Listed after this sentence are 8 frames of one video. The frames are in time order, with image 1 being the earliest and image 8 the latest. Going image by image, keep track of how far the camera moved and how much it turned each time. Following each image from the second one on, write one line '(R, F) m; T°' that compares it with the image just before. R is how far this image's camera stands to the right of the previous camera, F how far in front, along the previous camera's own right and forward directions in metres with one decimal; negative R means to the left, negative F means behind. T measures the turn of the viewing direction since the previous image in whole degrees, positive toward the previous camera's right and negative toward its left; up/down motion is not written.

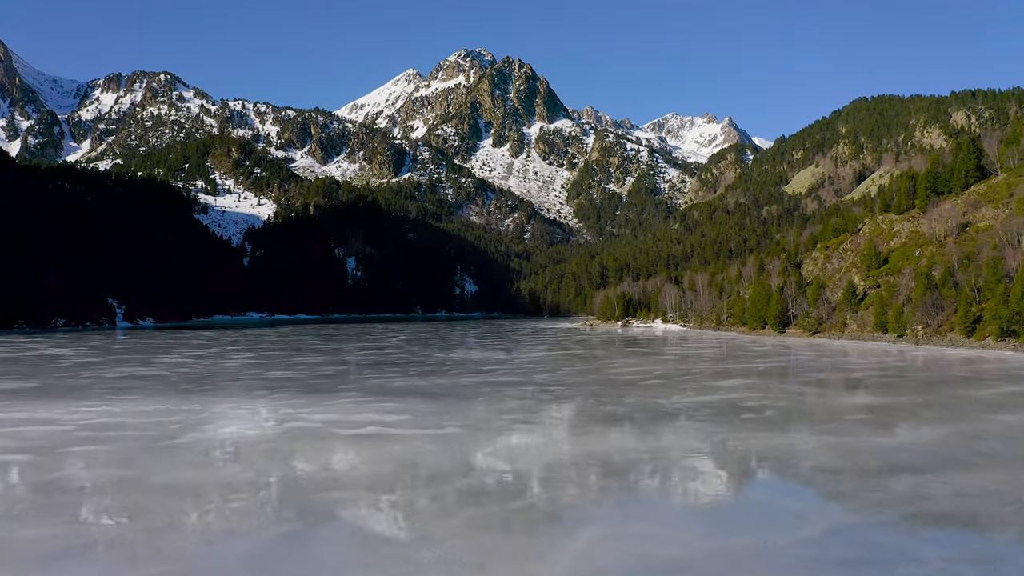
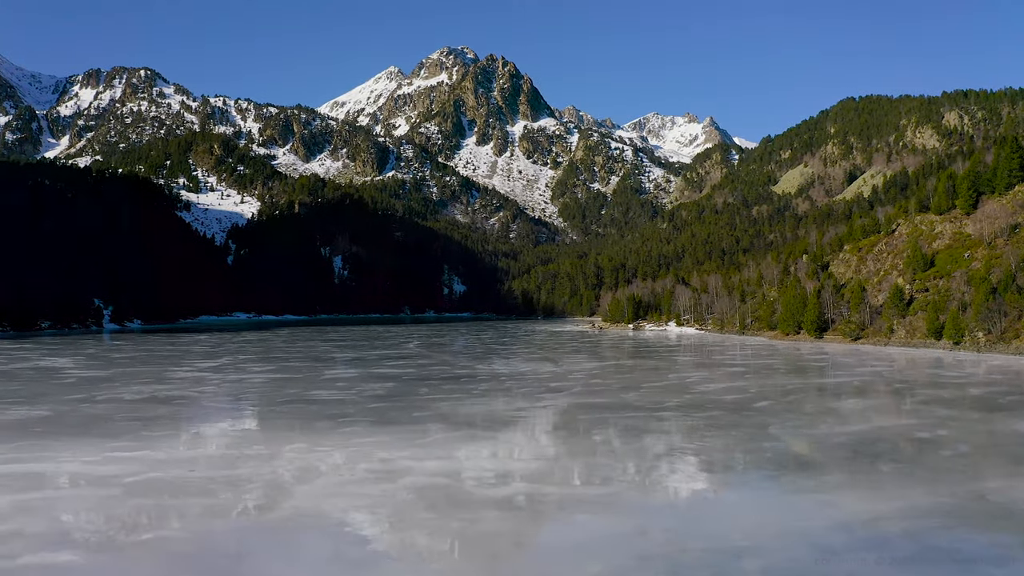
(-3.6, +3.7) m; +1°
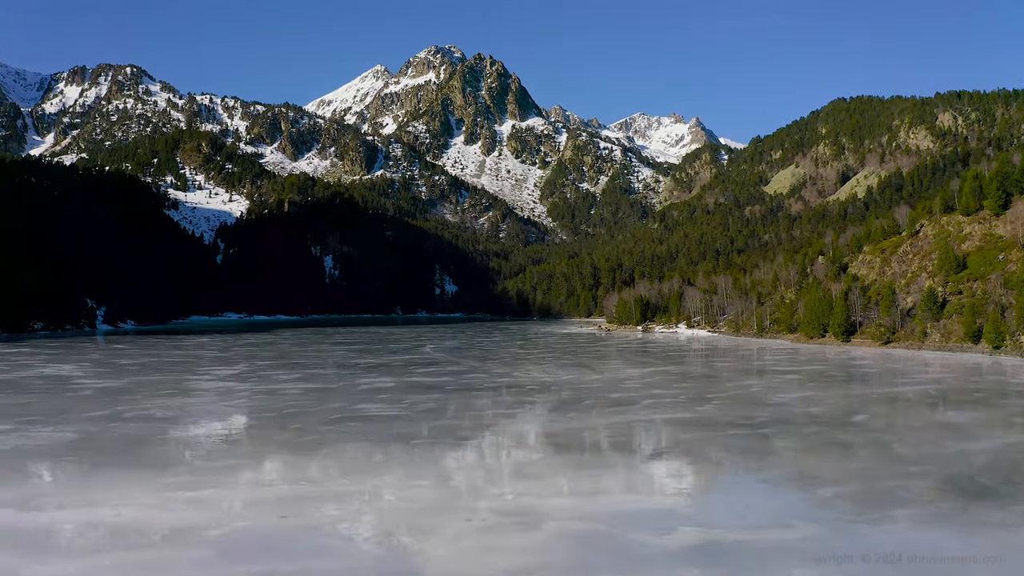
(-2.7, +2.1) m; +1°
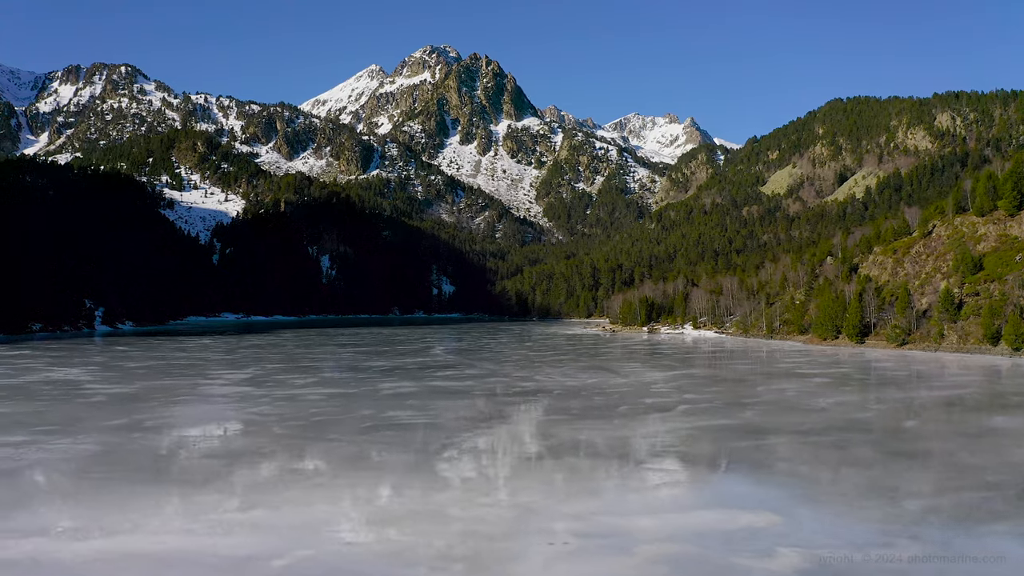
(-1.3, +0.8) m; 0°
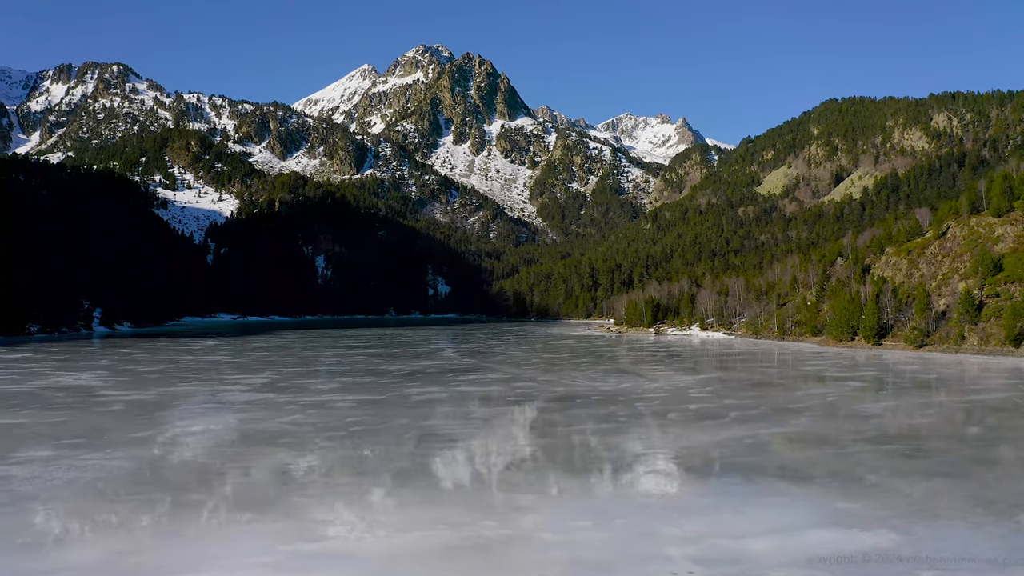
(-1.7, +1.0) m; +1°
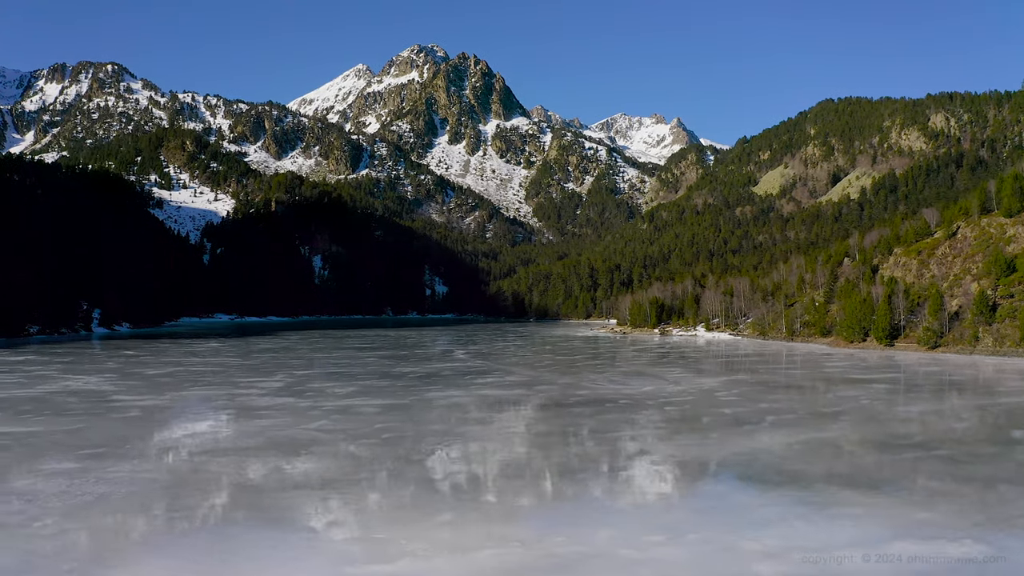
(-1.2, +0.6) m; 0°
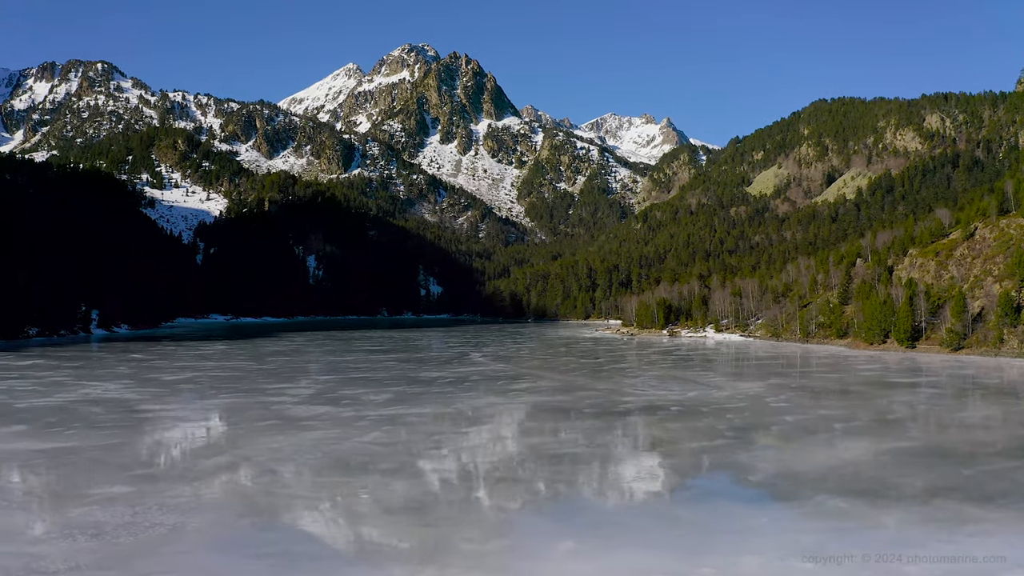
(-2.2, +0.9) m; +1°
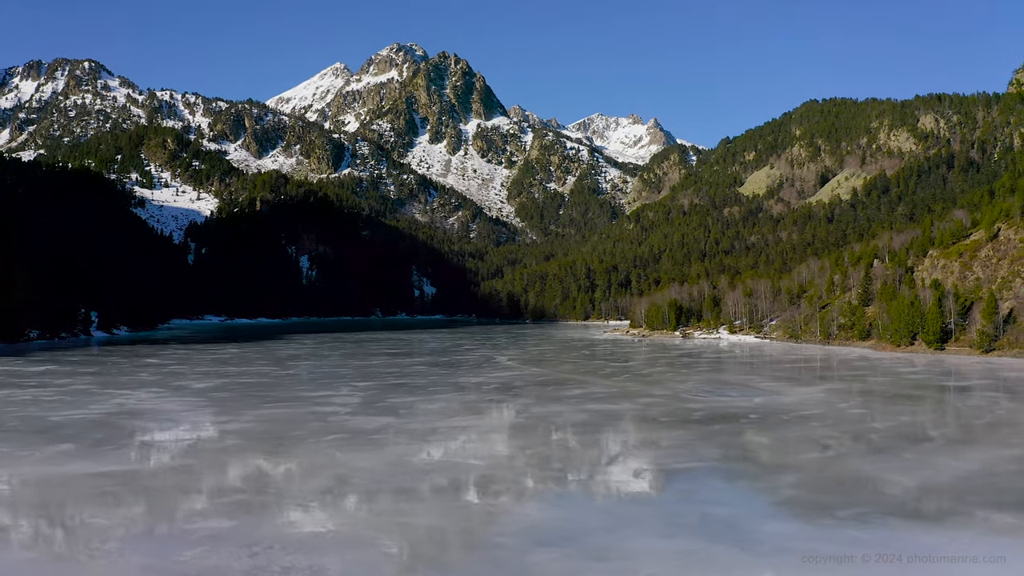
(-3.0, +1.1) m; +1°
